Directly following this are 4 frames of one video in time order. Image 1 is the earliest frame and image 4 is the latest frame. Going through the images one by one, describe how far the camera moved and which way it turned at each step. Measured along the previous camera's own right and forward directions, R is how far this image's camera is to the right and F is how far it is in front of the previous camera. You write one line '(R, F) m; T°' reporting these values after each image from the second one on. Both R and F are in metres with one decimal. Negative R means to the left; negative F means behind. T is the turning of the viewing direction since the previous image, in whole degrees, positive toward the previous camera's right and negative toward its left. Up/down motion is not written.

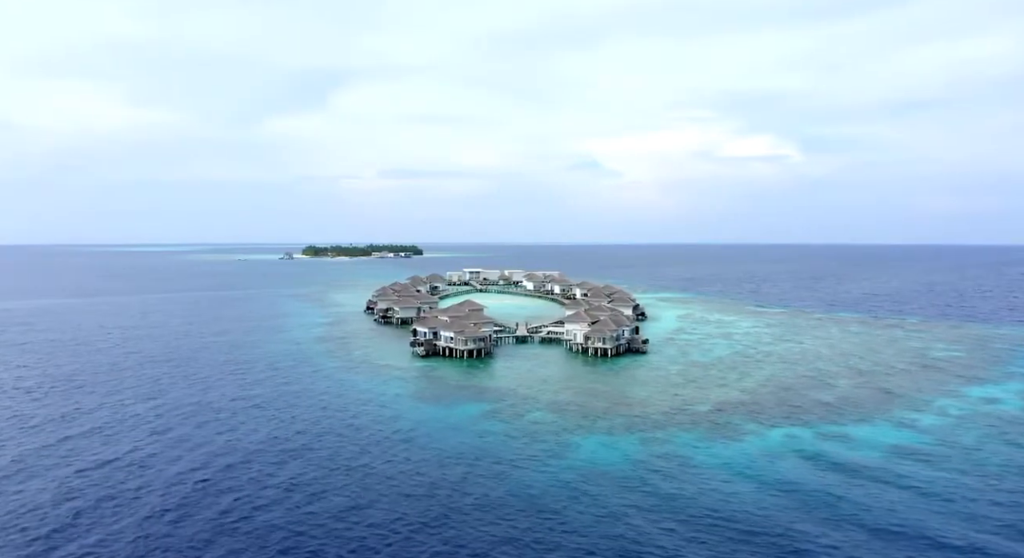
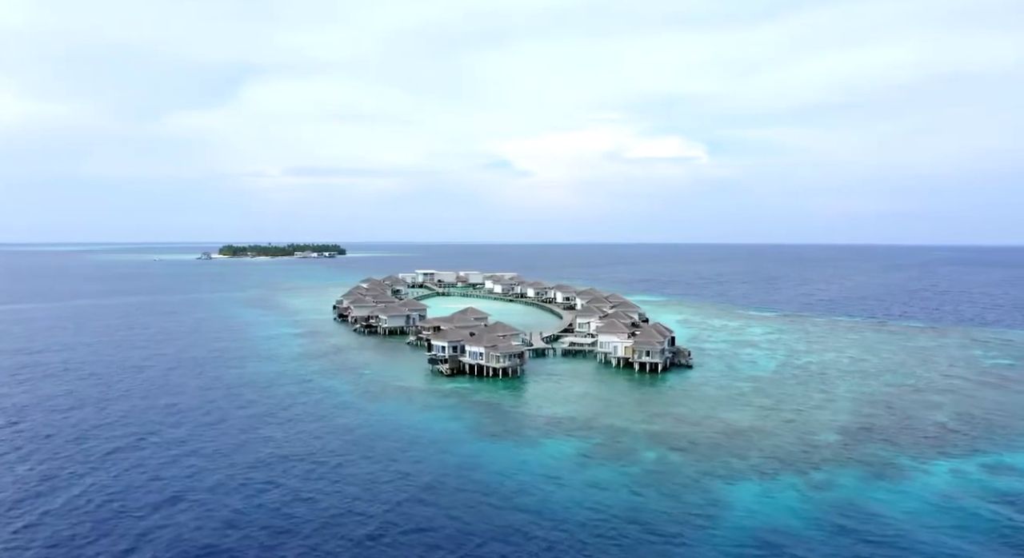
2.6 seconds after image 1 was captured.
(-6.2, +5.2) m; +6°
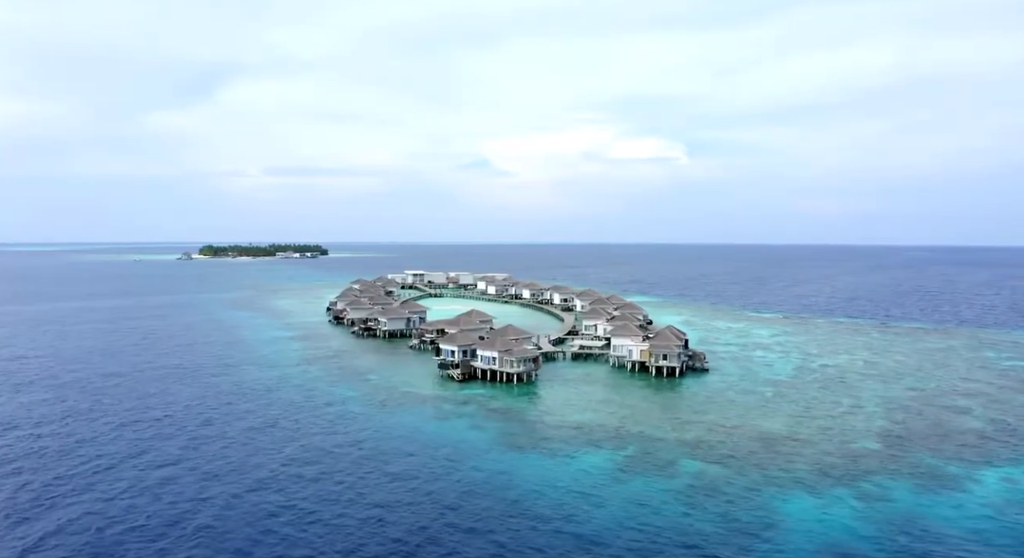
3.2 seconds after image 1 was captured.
(-1.7, +1.2) m; +1°
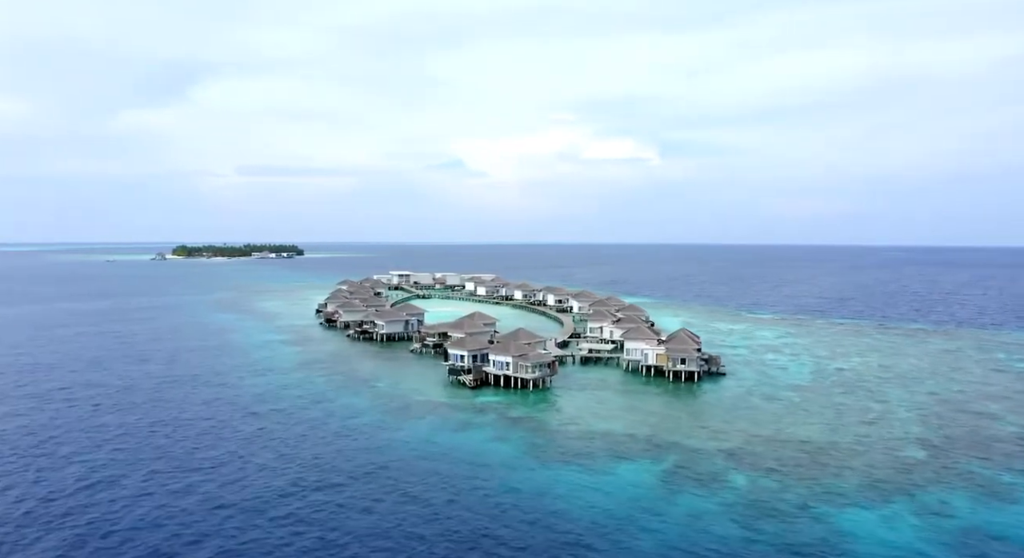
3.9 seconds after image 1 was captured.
(-1.9, +1.3) m; +2°
